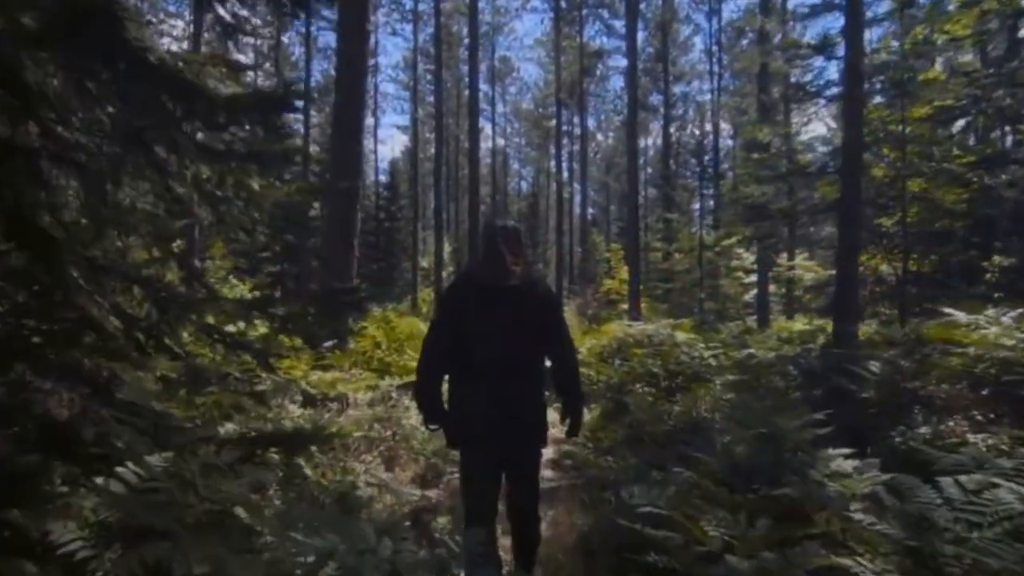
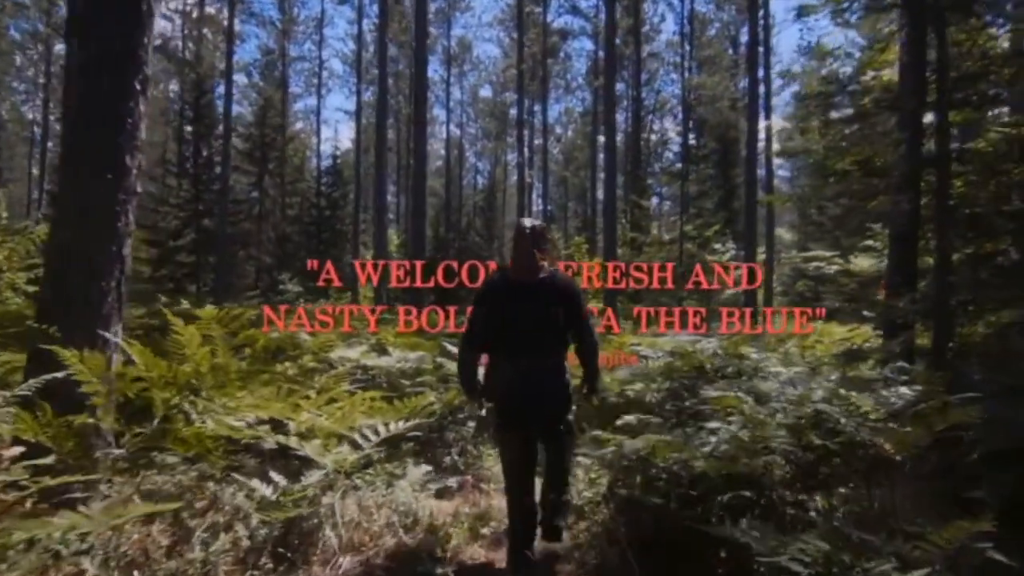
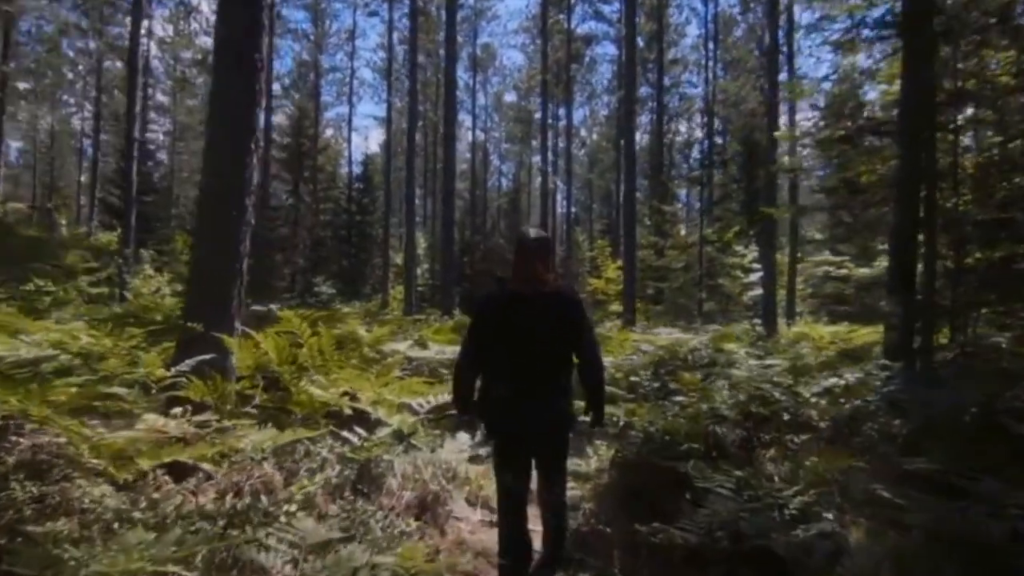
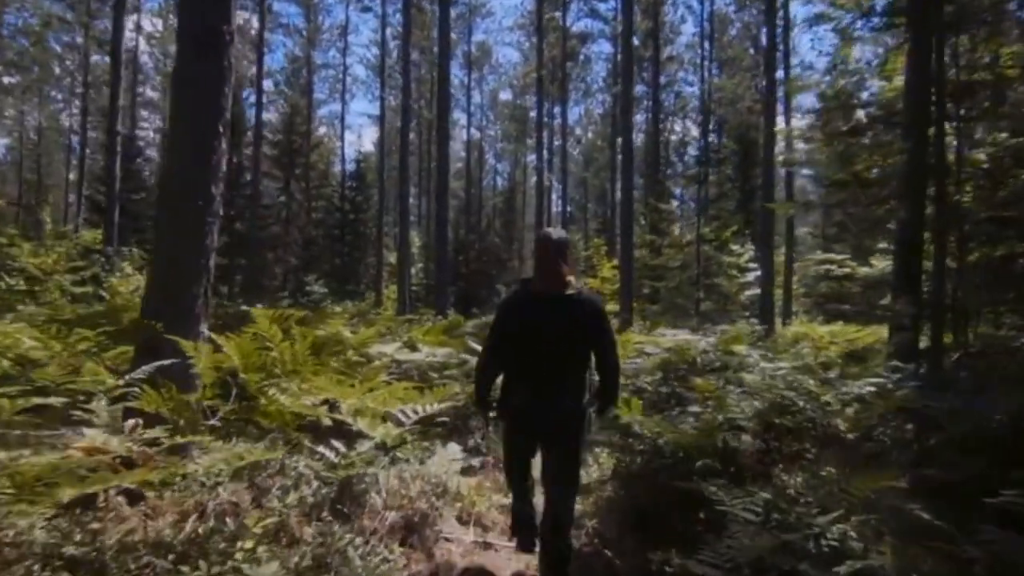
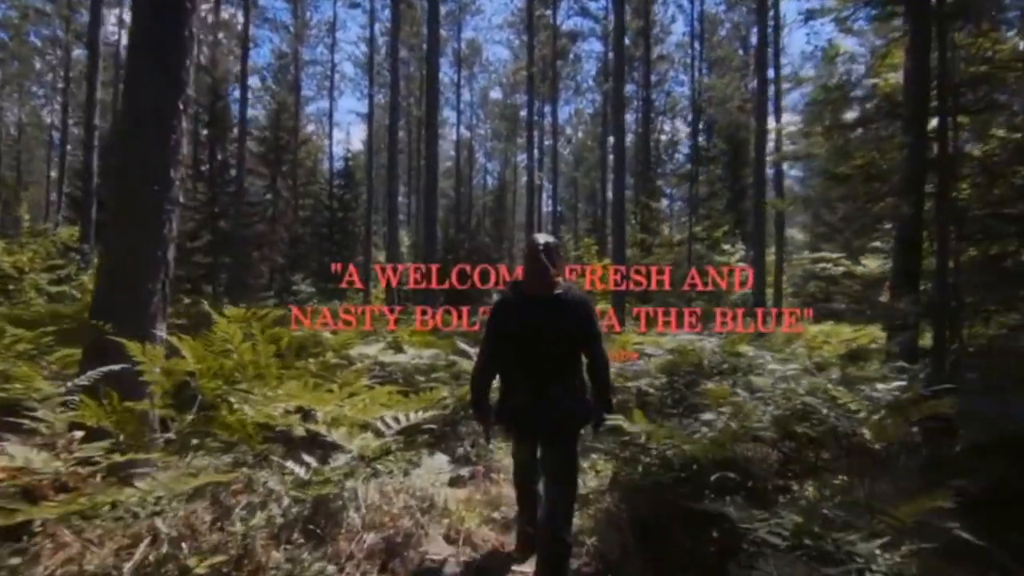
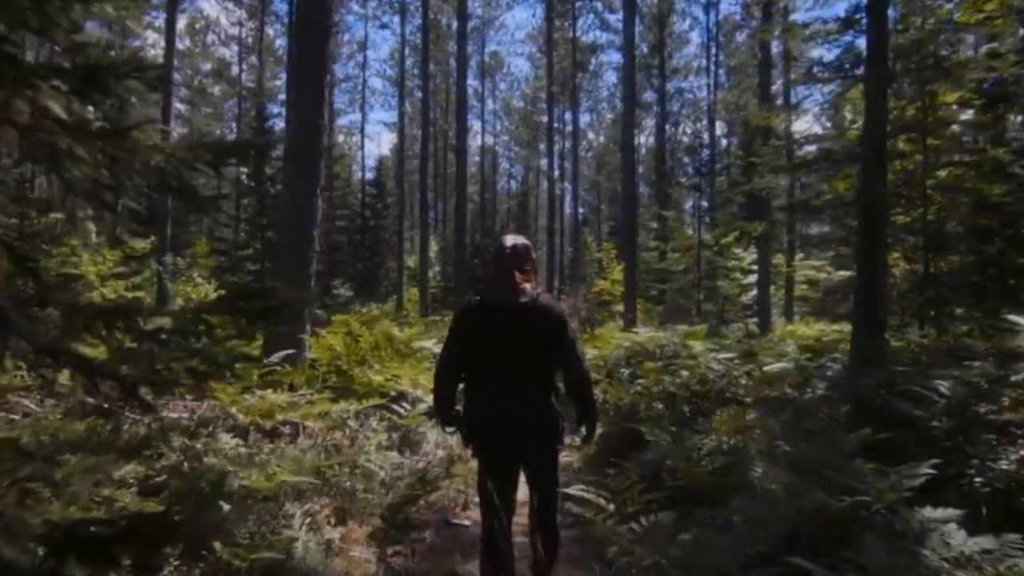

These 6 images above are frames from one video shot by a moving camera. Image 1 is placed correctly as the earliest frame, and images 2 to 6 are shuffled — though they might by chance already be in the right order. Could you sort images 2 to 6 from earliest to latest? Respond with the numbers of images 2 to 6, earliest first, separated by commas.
6, 3, 4, 5, 2
